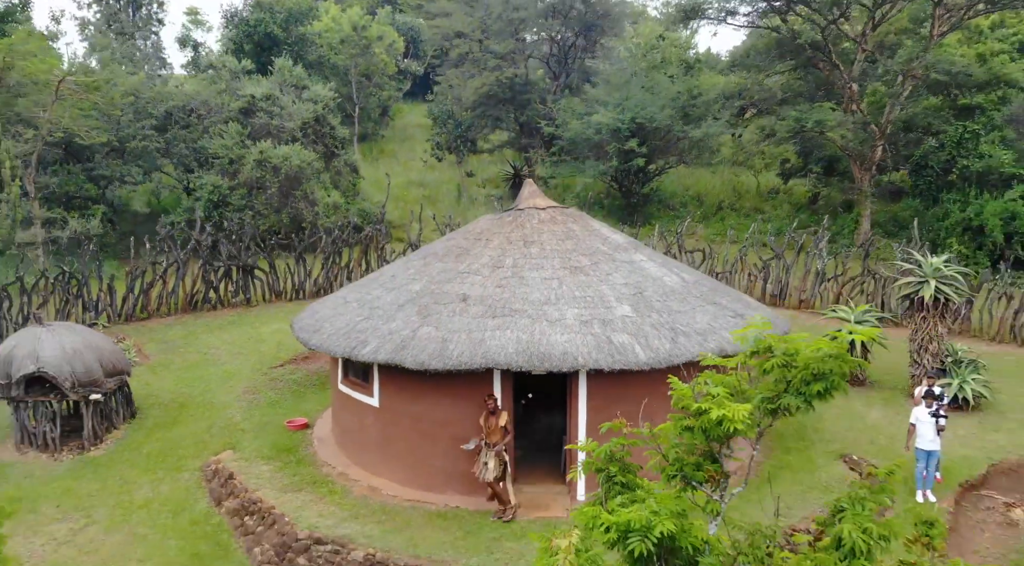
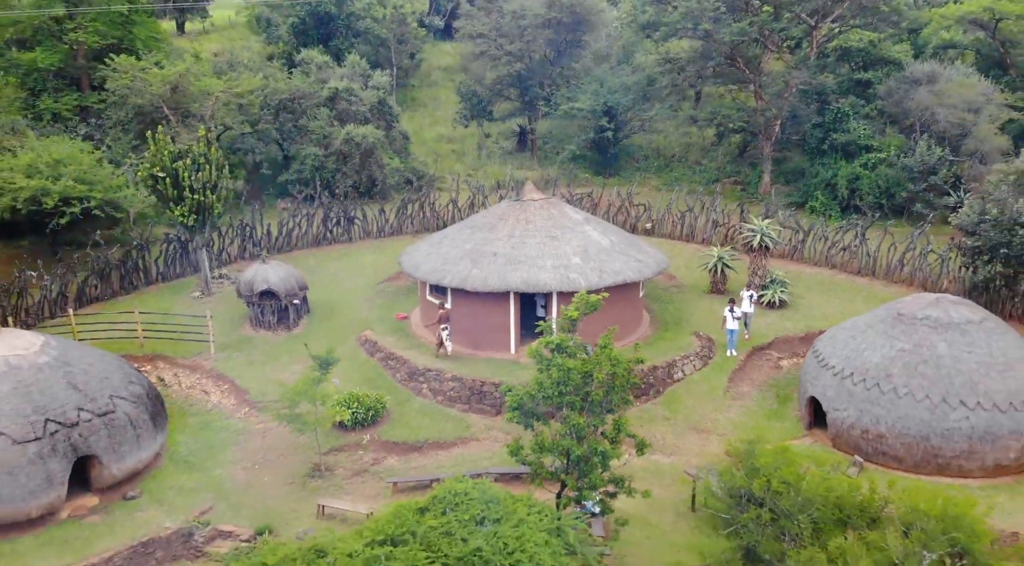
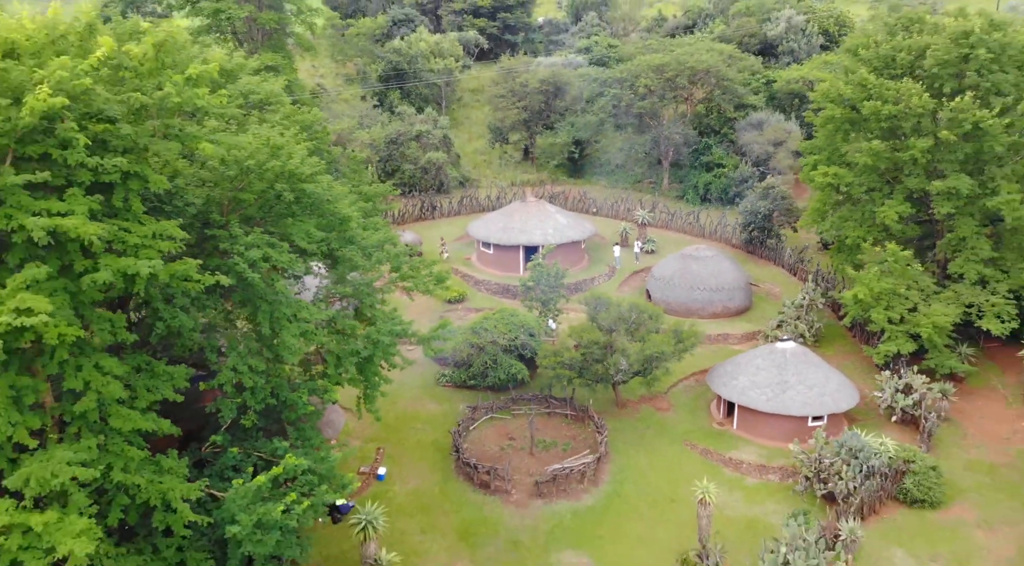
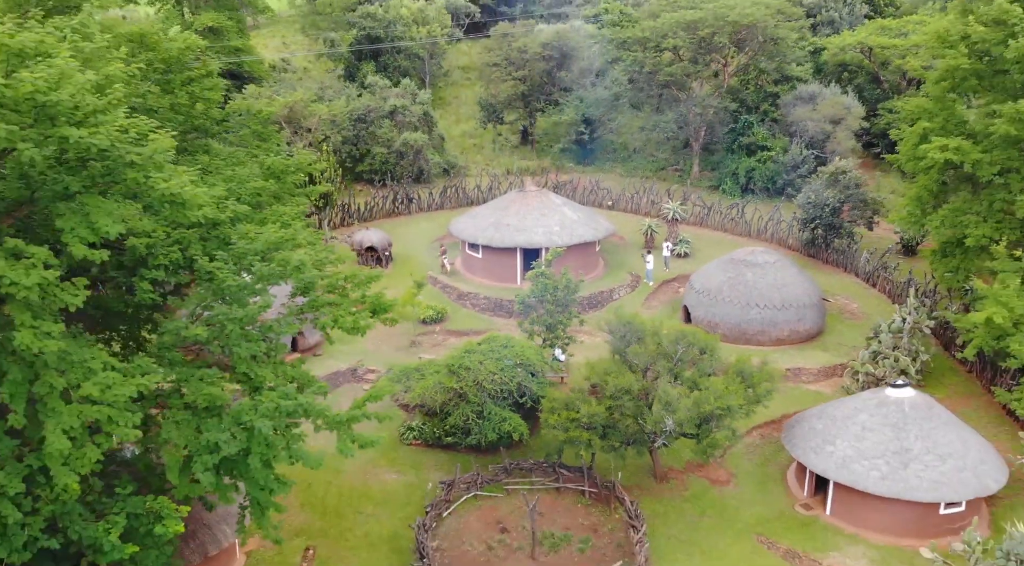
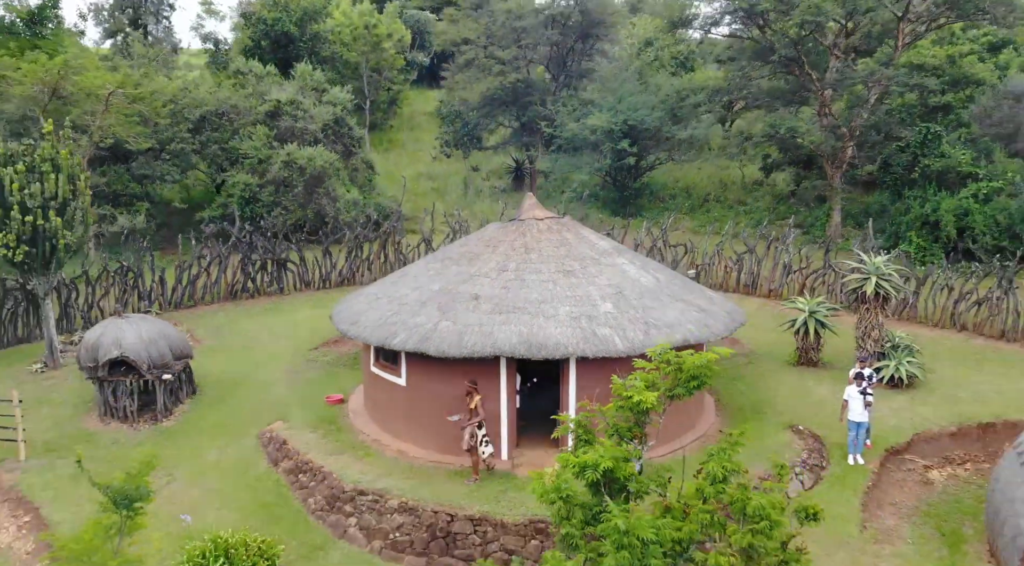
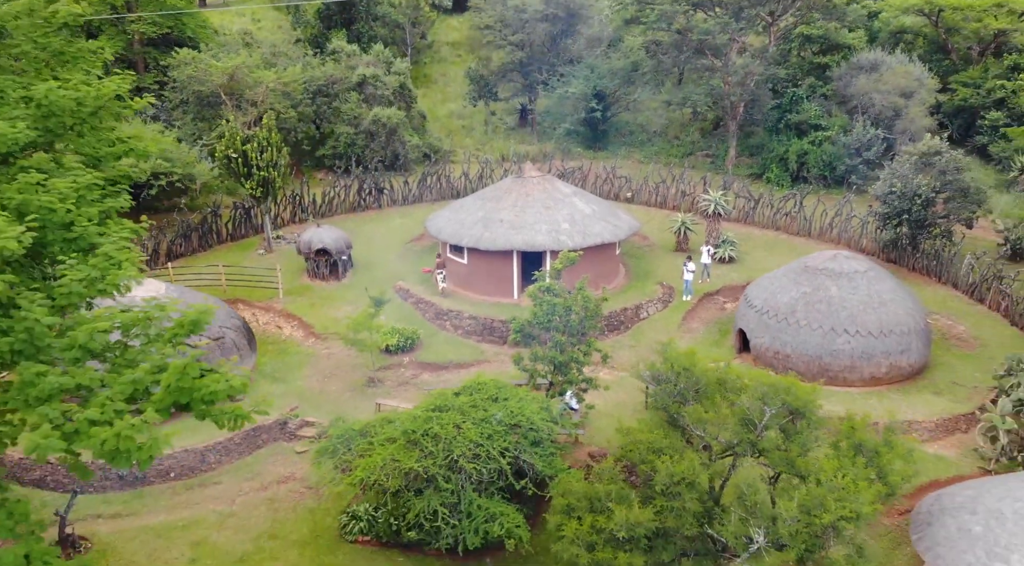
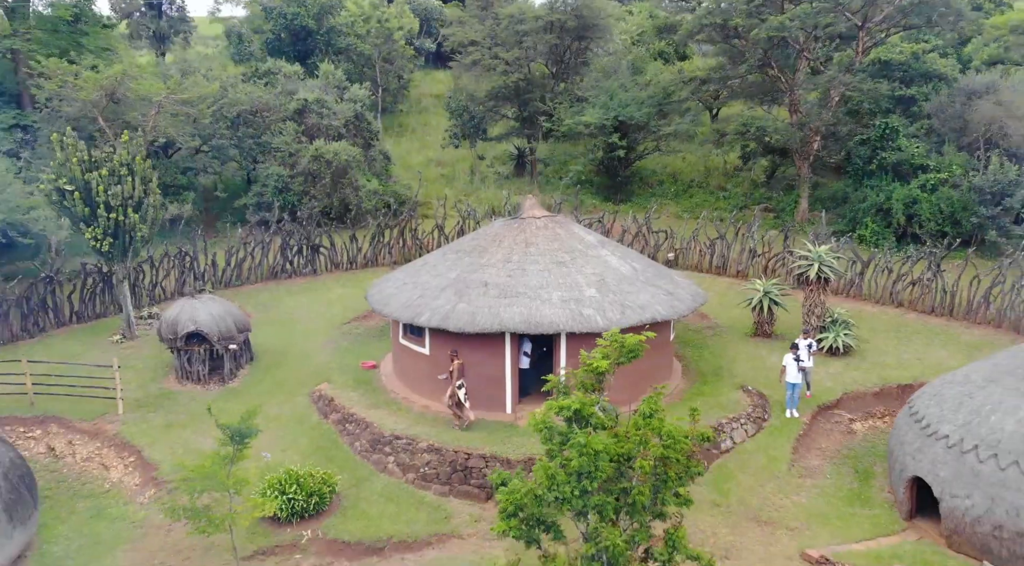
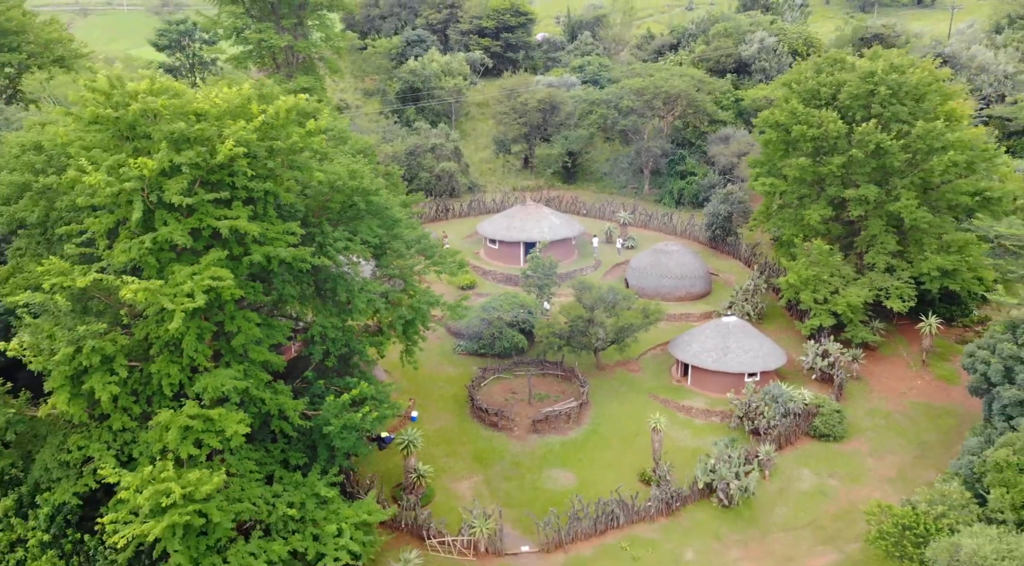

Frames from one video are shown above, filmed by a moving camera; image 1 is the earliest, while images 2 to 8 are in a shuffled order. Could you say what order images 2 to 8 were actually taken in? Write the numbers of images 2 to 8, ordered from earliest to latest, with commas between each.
5, 7, 2, 6, 4, 3, 8
